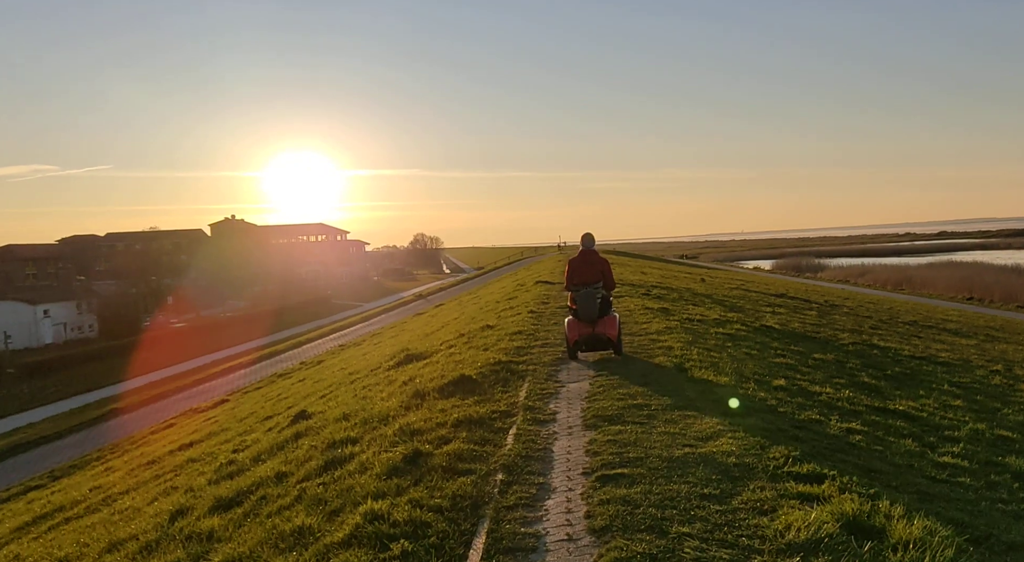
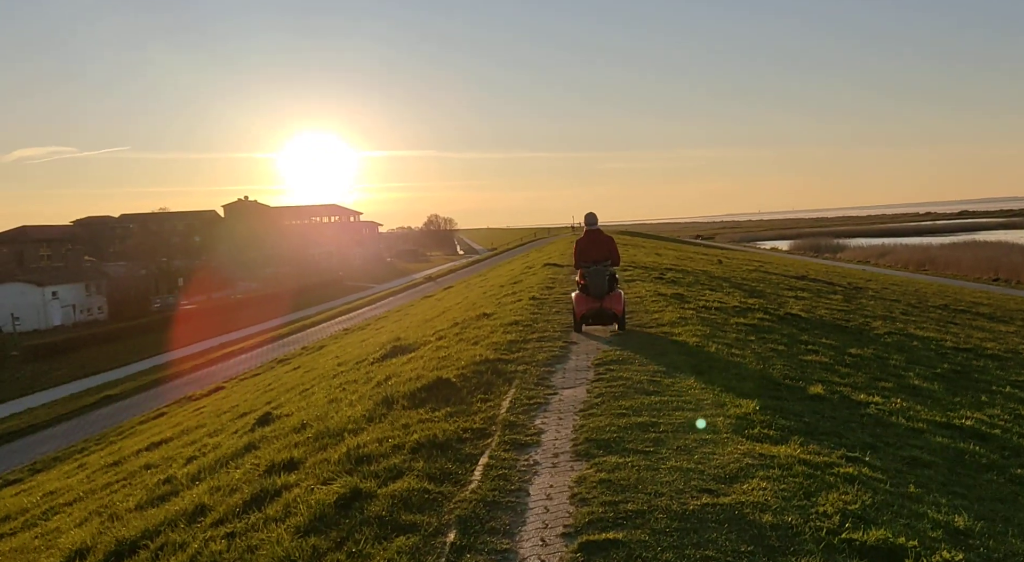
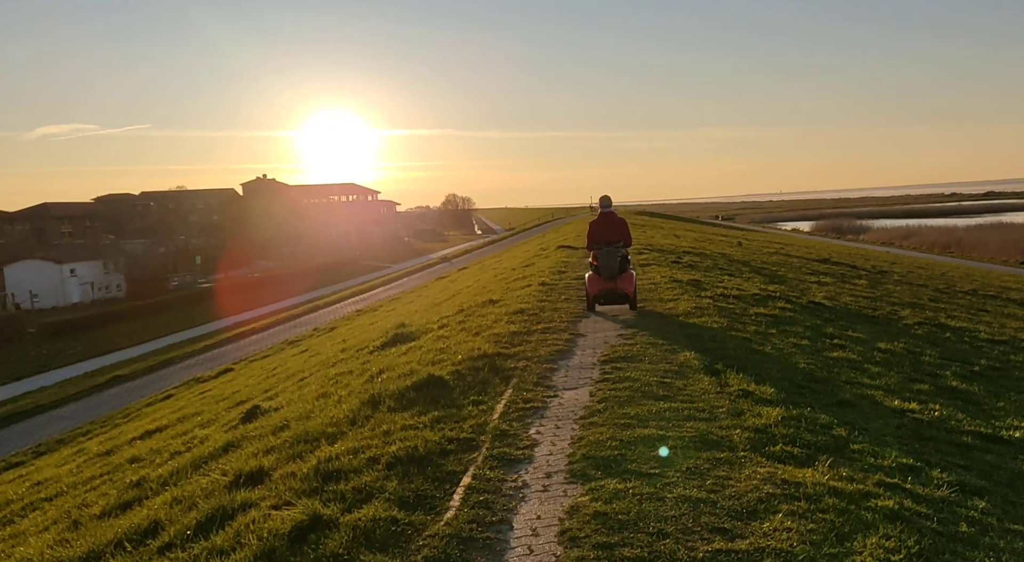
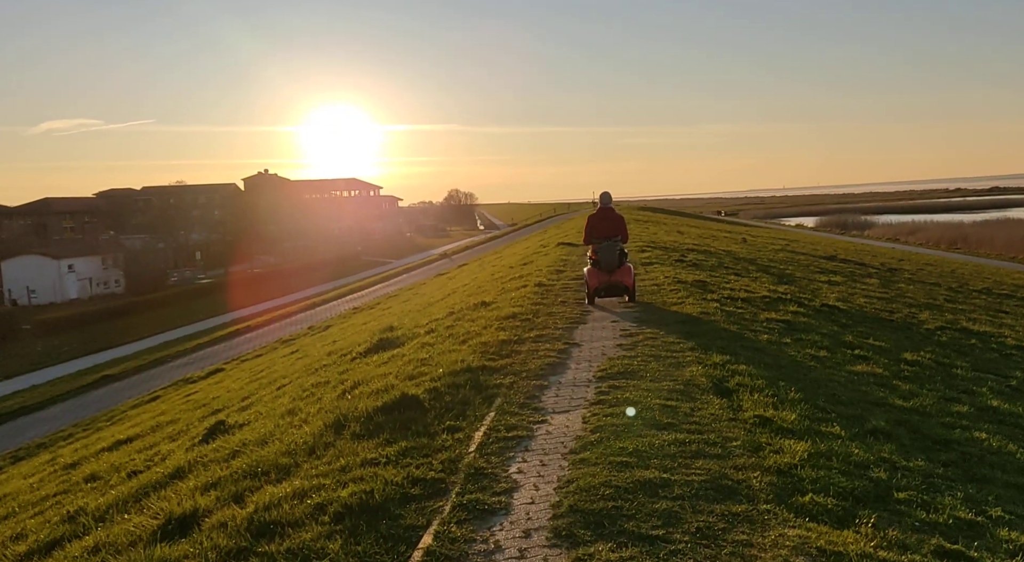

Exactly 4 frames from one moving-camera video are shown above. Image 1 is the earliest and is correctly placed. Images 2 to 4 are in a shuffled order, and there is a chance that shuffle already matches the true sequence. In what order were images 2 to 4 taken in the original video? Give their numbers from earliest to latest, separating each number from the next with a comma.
2, 3, 4
